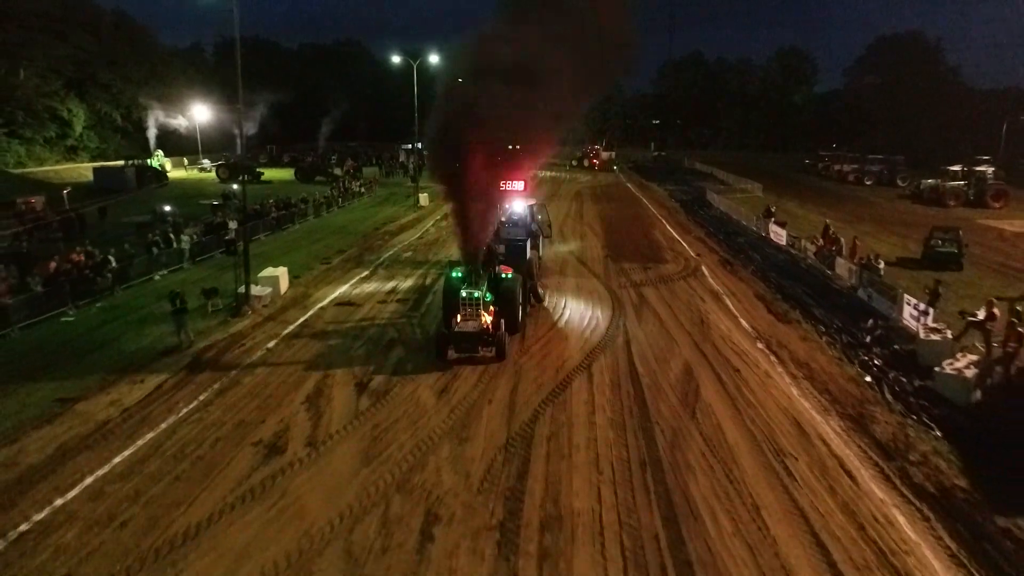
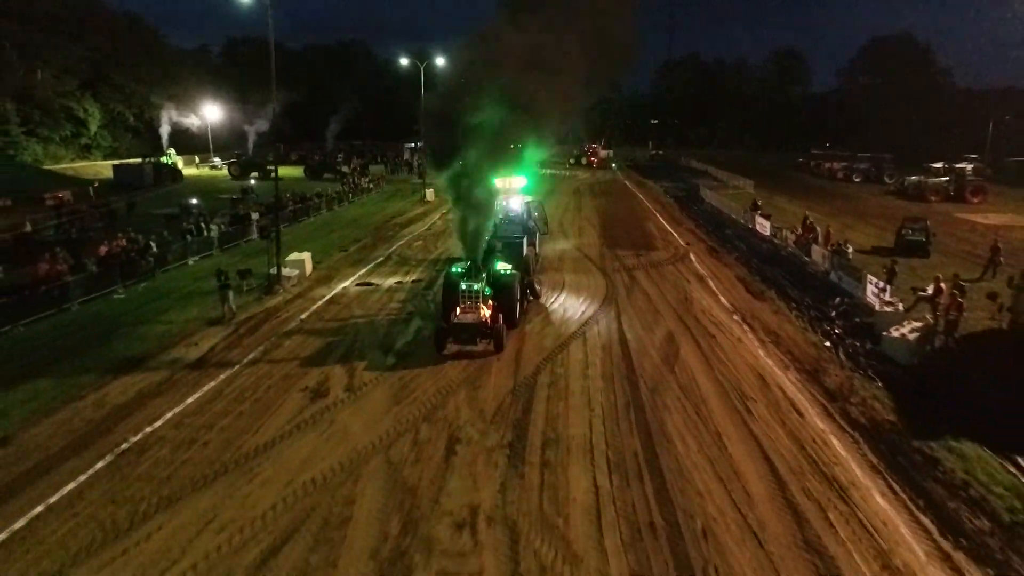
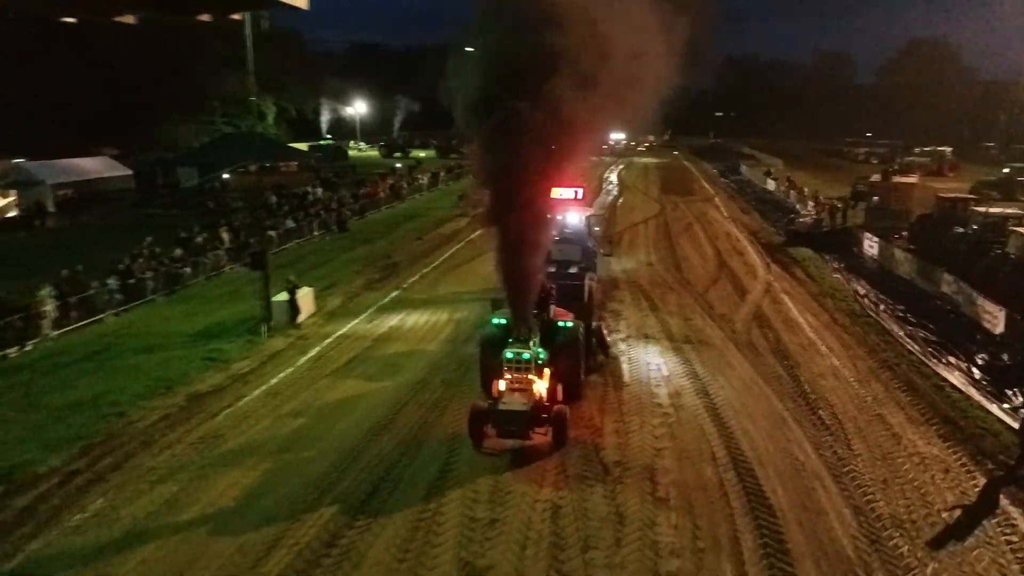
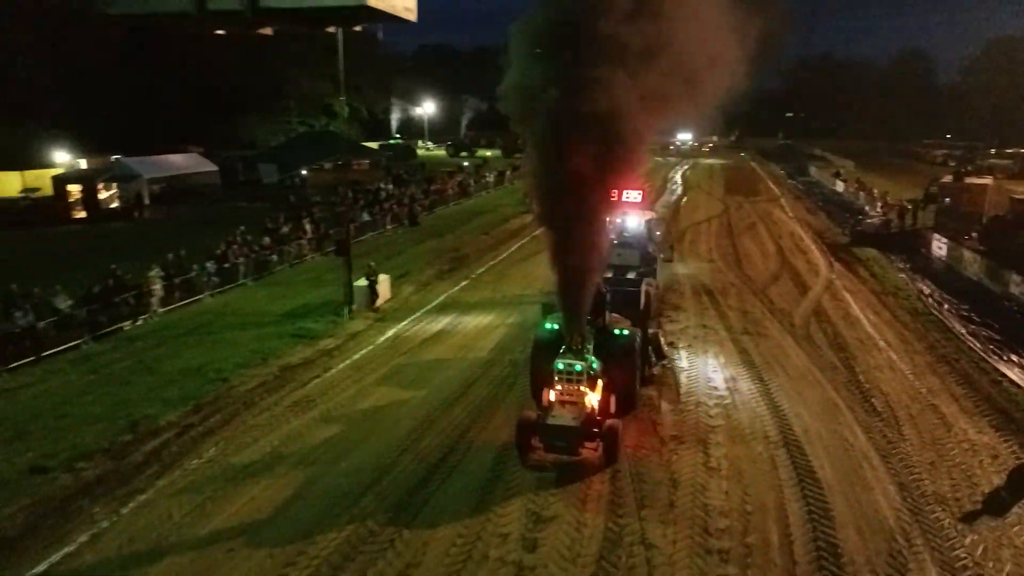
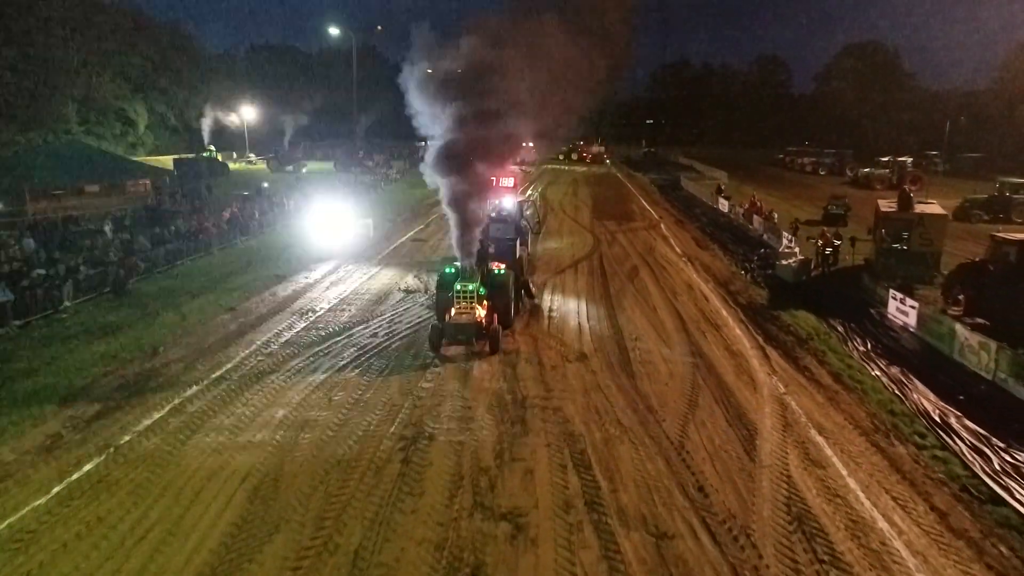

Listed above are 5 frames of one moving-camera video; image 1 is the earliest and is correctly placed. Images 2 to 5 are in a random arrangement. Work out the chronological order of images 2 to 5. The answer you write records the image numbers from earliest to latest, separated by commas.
2, 5, 3, 4
